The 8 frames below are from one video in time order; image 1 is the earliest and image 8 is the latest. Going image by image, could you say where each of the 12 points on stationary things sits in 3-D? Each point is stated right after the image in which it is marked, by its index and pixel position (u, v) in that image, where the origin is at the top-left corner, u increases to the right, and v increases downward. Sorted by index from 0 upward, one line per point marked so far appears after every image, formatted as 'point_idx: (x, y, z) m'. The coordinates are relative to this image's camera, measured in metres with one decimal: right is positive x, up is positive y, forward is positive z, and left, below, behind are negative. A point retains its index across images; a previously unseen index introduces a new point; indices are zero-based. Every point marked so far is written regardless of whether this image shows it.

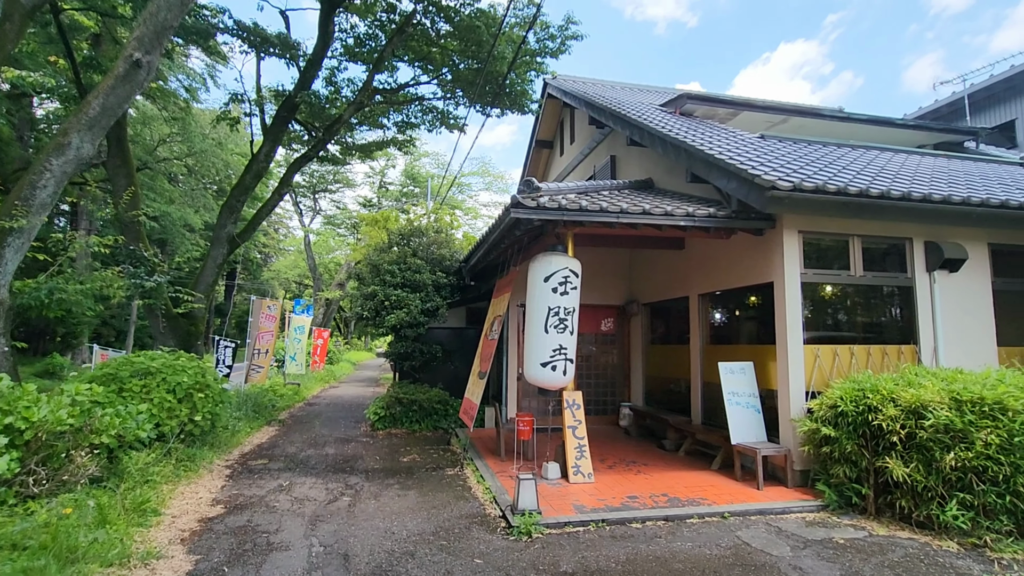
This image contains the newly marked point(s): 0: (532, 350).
0: (+0.2, -0.6, +5.1) m
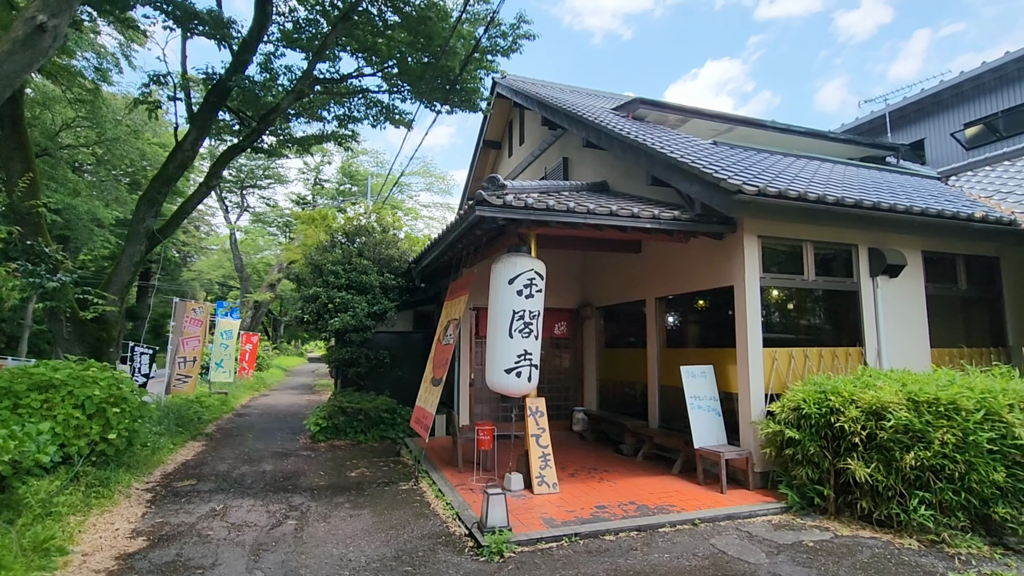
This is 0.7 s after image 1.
0: (-0.1, -0.6, +4.8) m
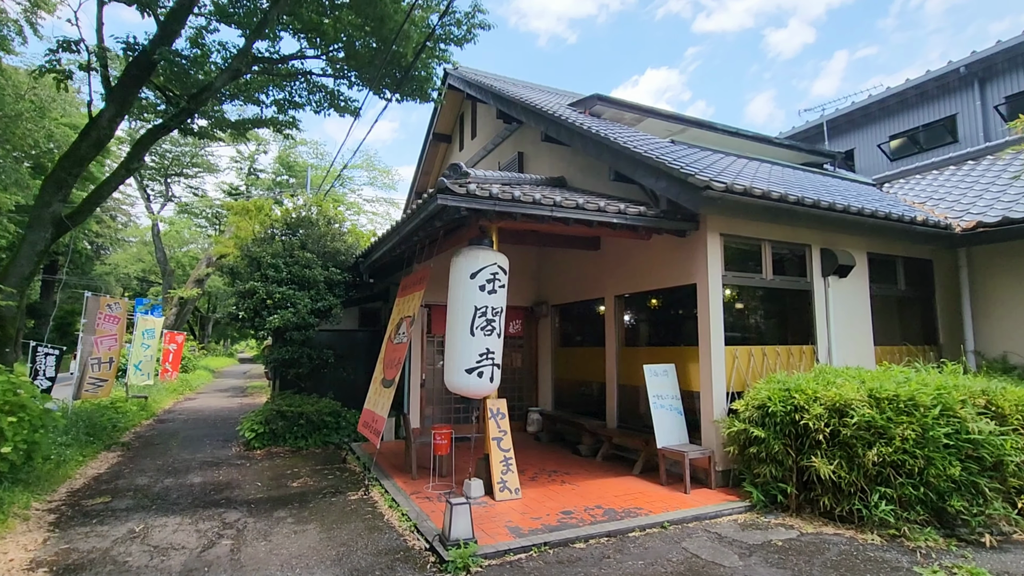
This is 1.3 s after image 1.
0: (-0.5, -0.6, +4.6) m
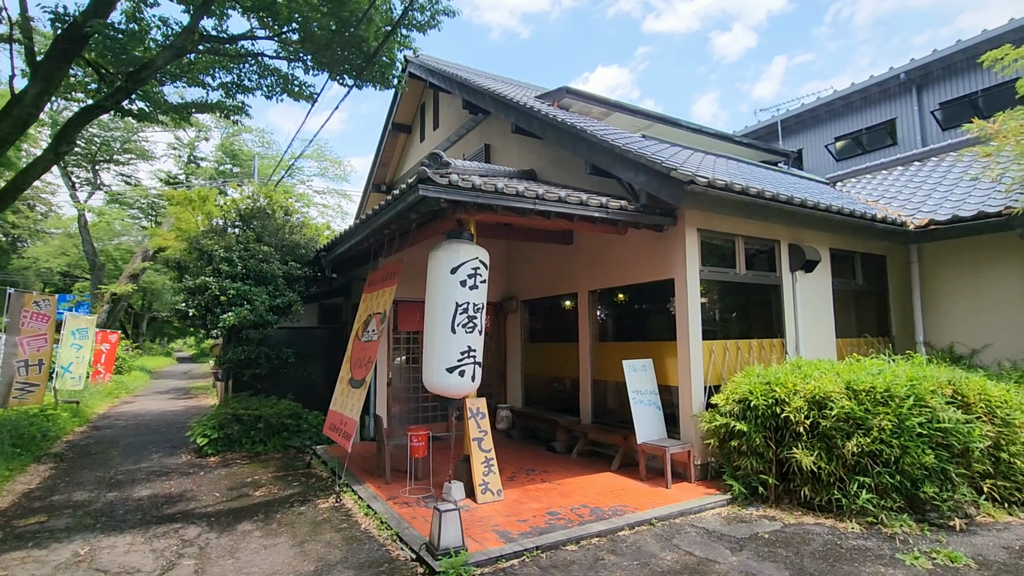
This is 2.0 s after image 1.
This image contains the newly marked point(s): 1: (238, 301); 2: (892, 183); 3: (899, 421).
0: (-0.6, -0.5, +4.3) m
1: (-3.4, -0.2, +6.6) m
2: (+5.7, +1.6, +7.8) m
3: (+2.9, -1.0, +3.9) m
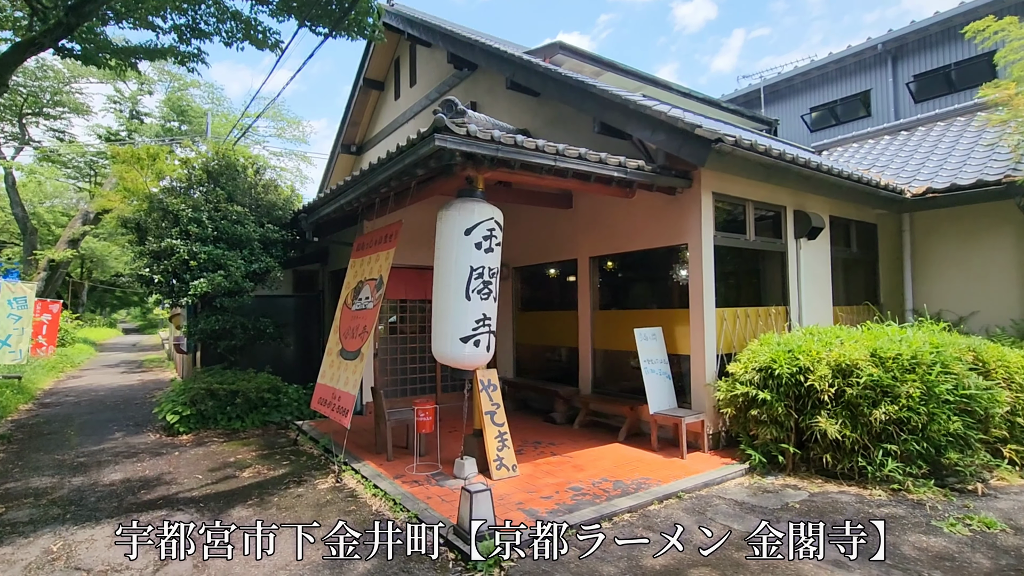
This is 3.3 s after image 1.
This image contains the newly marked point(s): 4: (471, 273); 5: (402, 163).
0: (-0.5, -0.3, +4.0) m
1: (-3.5, +0.2, +6.0) m
2: (+5.5, +2.0, +7.8) m
3: (+3.1, -0.7, +3.9) m
4: (-0.3, +0.1, +4.0) m
5: (-0.9, +1.0, +4.2) m
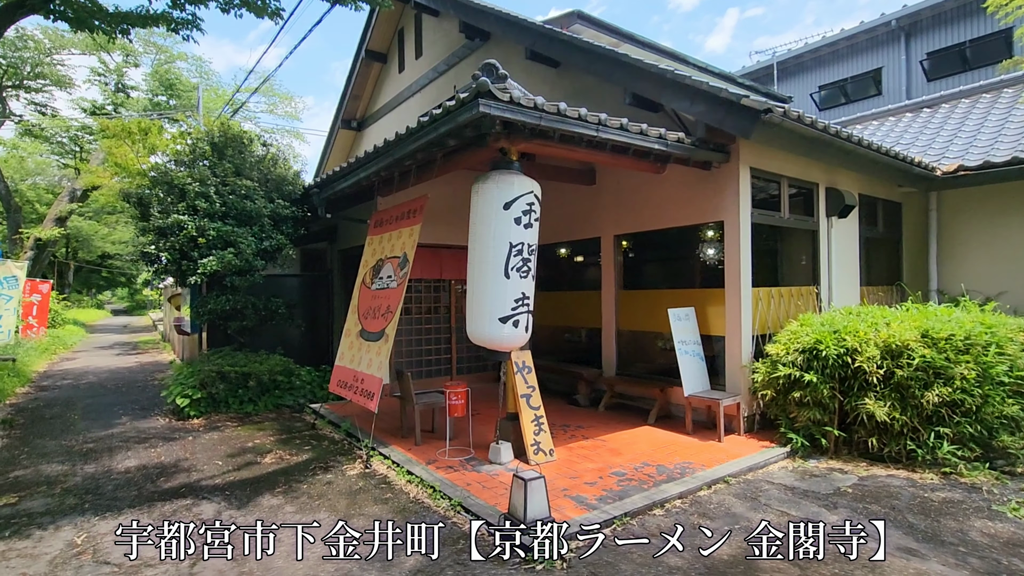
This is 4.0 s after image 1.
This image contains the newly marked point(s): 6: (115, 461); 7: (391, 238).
0: (-0.2, -0.1, +3.8) m
1: (-3.2, +0.5, +5.7) m
2: (+5.7, +2.3, +7.7) m
3: (+3.3, -0.6, +3.8) m
4: (0.0, +0.3, +3.8) m
5: (-0.6, +1.2, +3.9) m
6: (-3.4, -1.5, +4.5) m
7: (-1.2, +0.5, +5.2) m
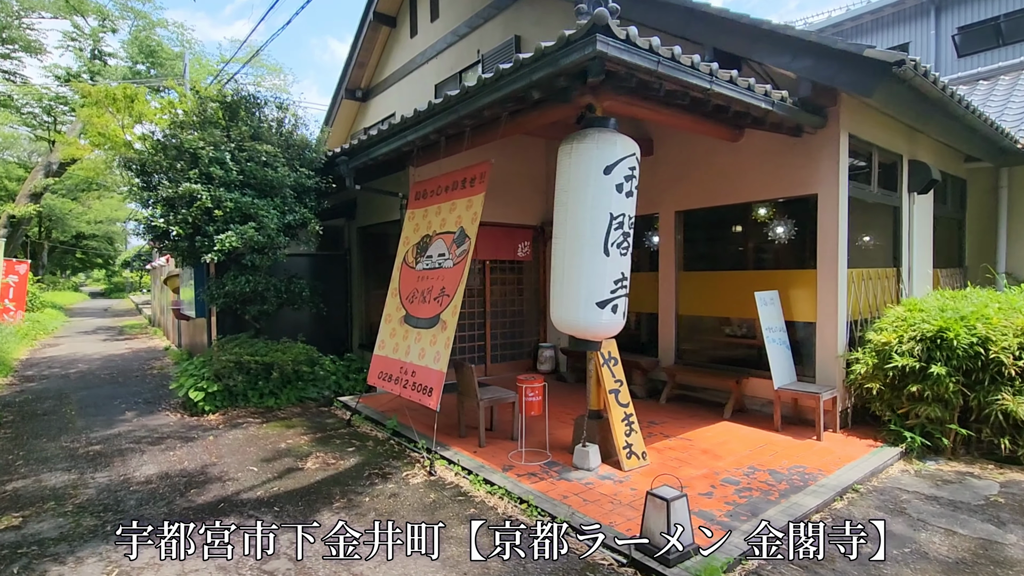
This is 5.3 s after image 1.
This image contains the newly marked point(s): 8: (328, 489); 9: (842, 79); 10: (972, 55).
0: (+0.4, 0.0, +3.2) m
1: (-2.6, +0.7, +5.0) m
2: (+6.2, +2.6, +7.2) m
3: (+4.0, -0.5, +3.3) m
4: (+0.6, +0.4, +3.2) m
5: (0.0, +1.3, +3.3) m
6: (-2.8, -1.3, +3.9) m
7: (-0.6, +0.7, +4.5) m
8: (-1.2, -1.3, +3.5) m
9: (+2.4, +1.5, +3.8) m
10: (+9.9, +5.0, +11.2) m
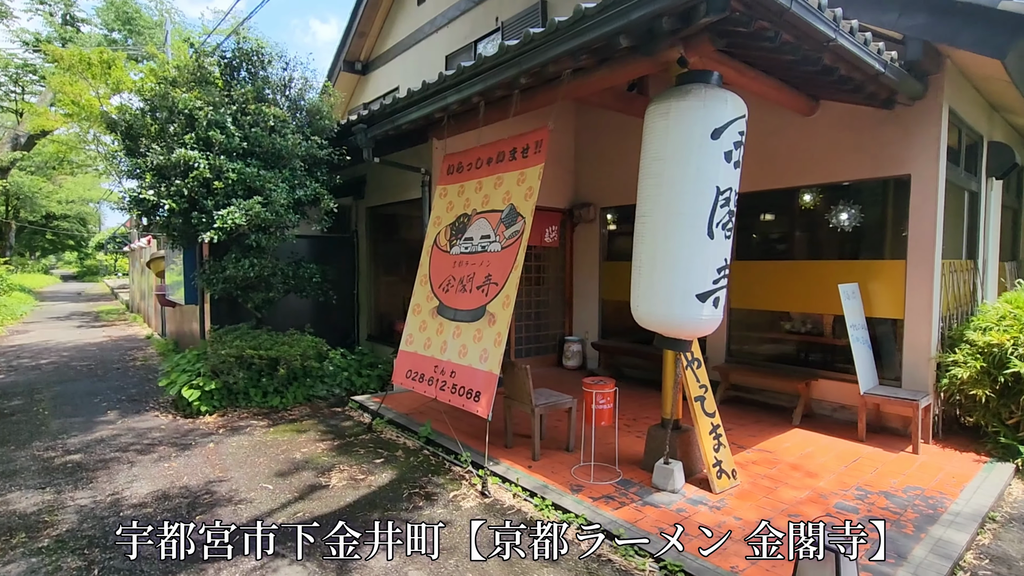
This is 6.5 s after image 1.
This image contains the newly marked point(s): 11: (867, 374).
0: (+0.9, +0.1, +2.7) m
1: (-2.3, +0.8, +4.4) m
2: (+6.6, +2.6, +6.8) m
3: (+4.4, -0.5, +2.9) m
4: (+1.0, +0.5, +2.7) m
5: (+0.5, +1.4, +2.7) m
6: (-2.5, -1.2, +3.3) m
7: (-0.2, +0.8, +3.9) m
8: (-0.8, -1.2, +2.9) m
9: (+2.8, +1.6, +3.3) m
10: (+10.1, +5.1, +10.9) m
11: (+2.7, -0.6, +3.9) m
